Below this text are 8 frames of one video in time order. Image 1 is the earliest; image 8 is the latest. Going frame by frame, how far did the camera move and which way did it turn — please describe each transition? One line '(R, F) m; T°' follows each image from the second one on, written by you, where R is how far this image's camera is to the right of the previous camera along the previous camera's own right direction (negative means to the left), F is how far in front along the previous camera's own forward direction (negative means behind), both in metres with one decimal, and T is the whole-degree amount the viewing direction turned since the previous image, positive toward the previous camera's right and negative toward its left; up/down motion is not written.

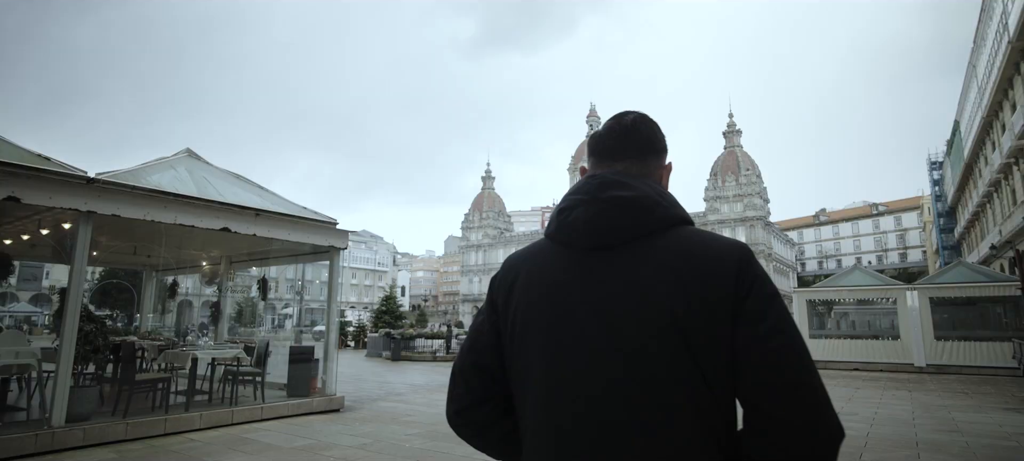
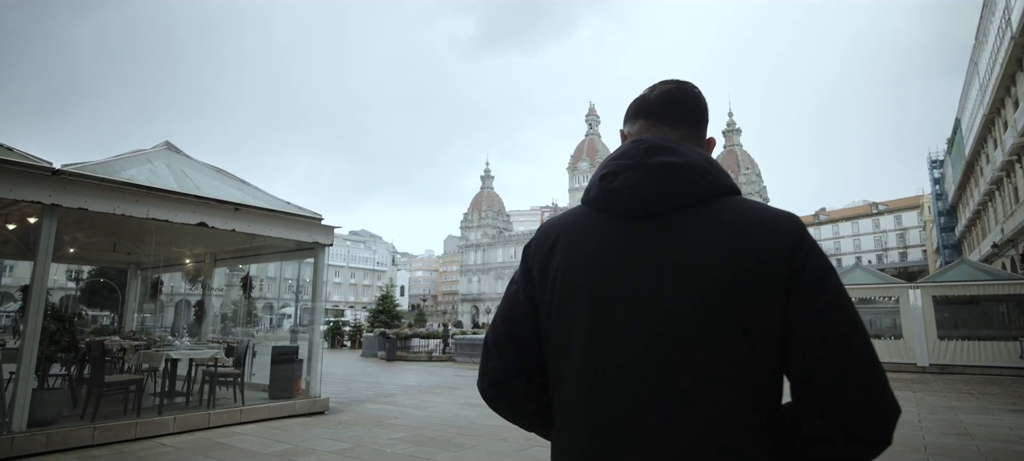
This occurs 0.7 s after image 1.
(+0.1, +0.3) m; 0°
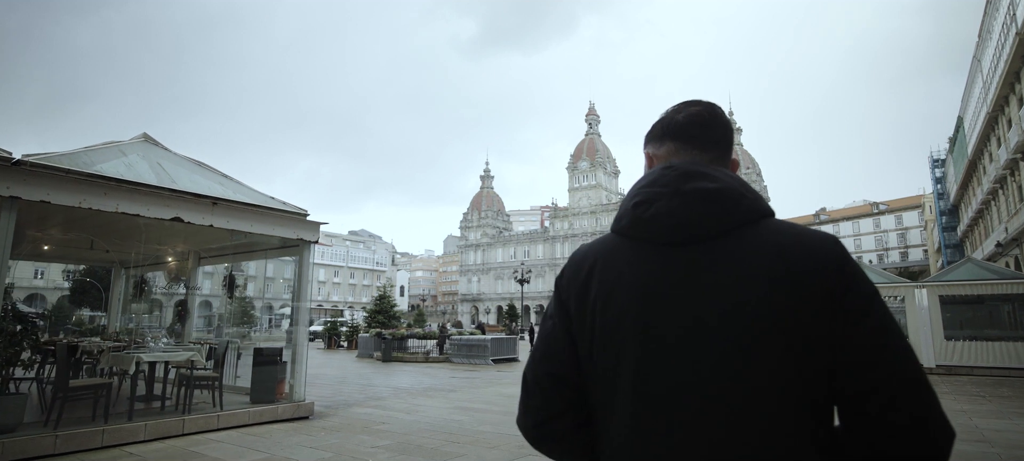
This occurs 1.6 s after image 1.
(+0.1, +0.4) m; 0°
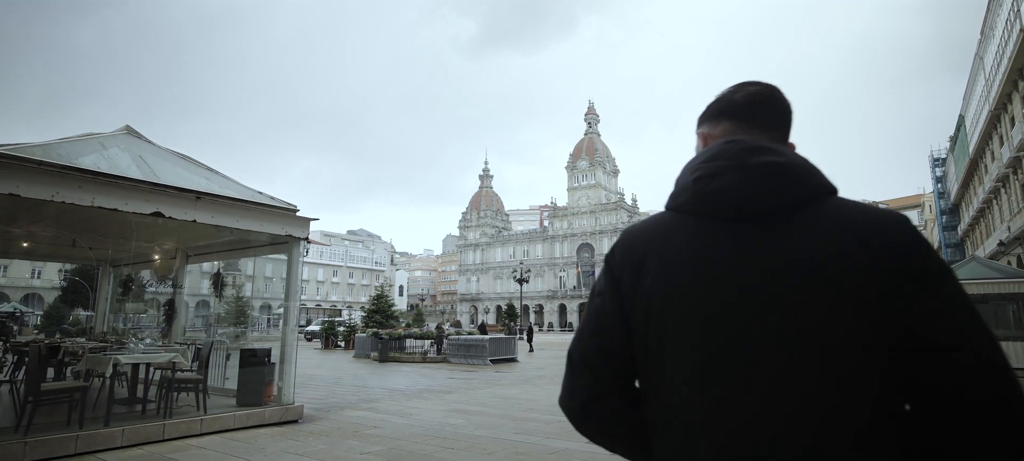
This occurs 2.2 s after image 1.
(0.0, +0.3) m; 0°
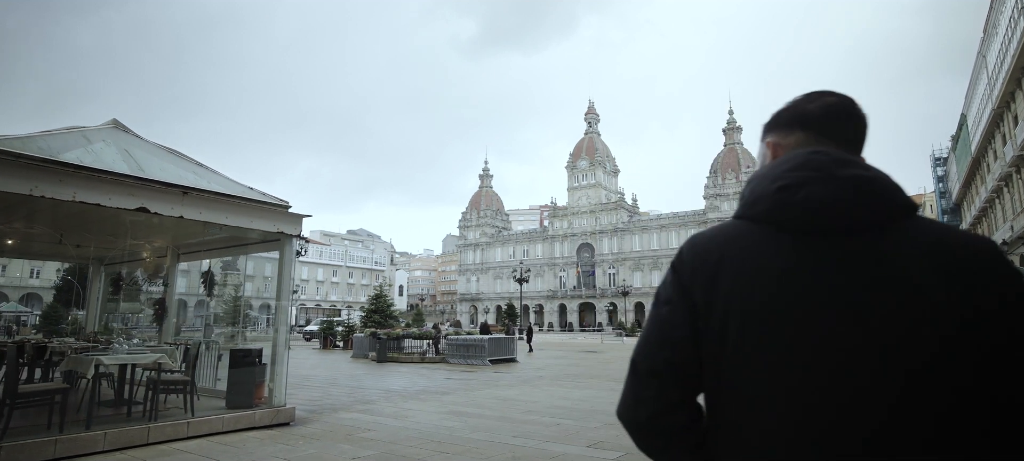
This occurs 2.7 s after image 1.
(0.0, +0.2) m; 0°
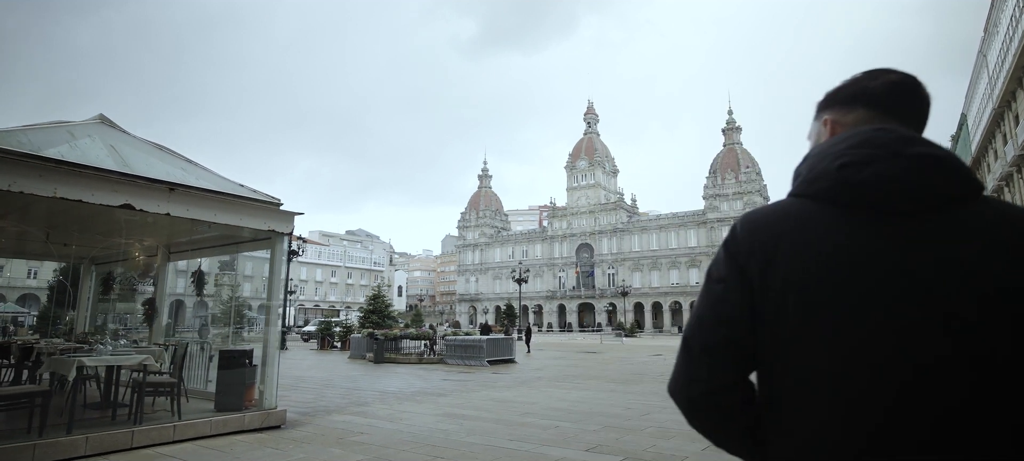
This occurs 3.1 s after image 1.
(0.0, +0.2) m; 0°
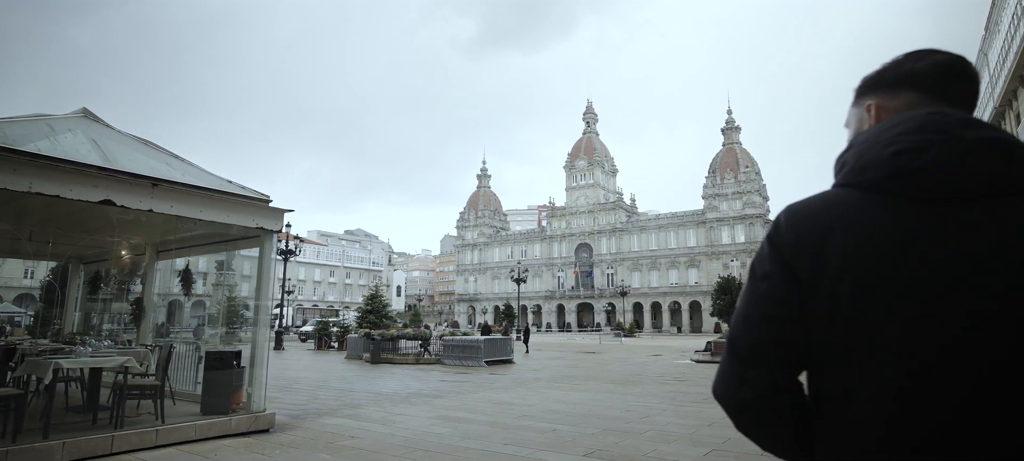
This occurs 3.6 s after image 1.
(0.0, +0.2) m; 0°
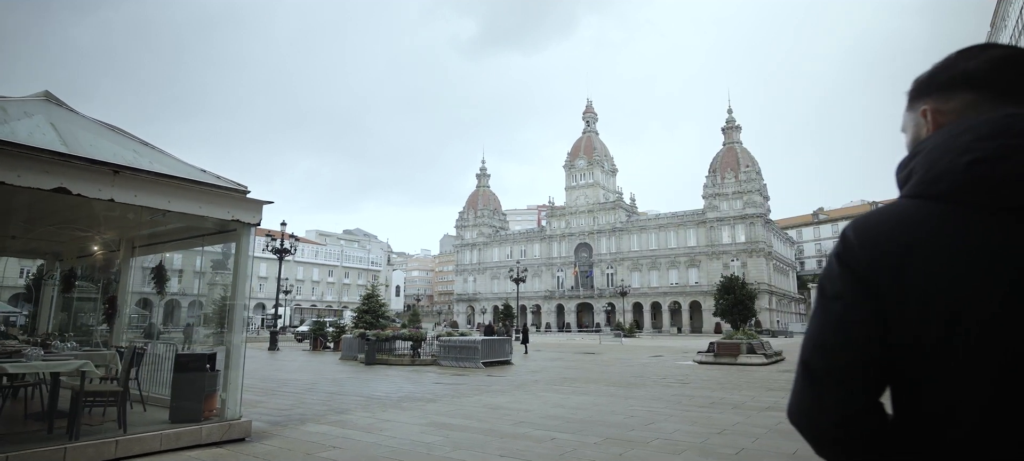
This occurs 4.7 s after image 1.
(0.0, +0.5) m; 0°
